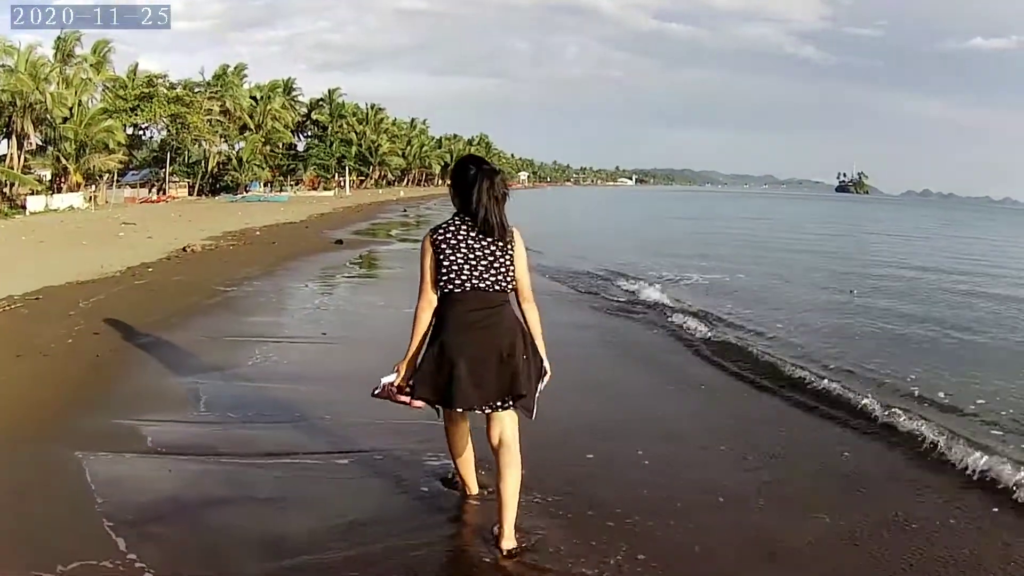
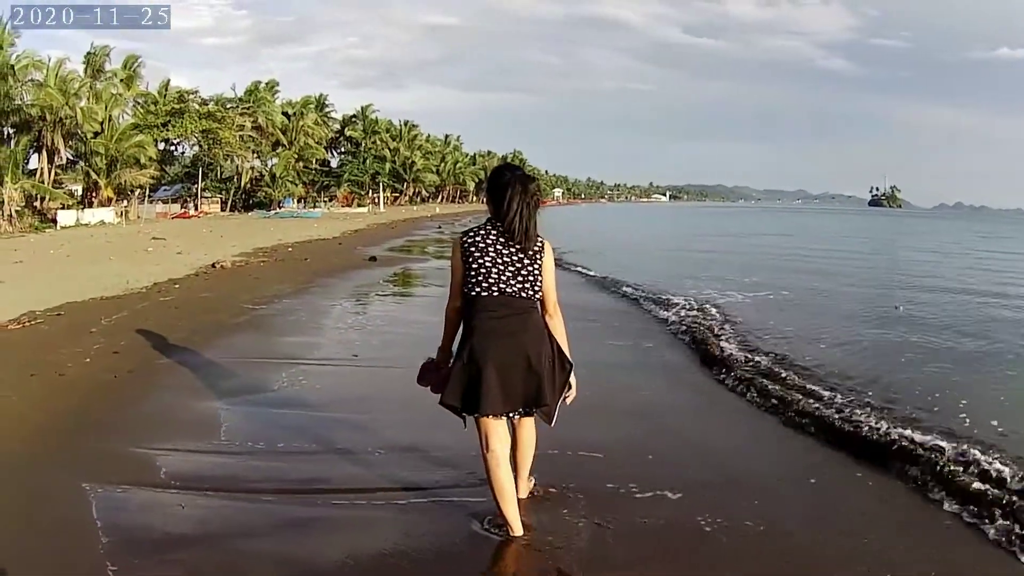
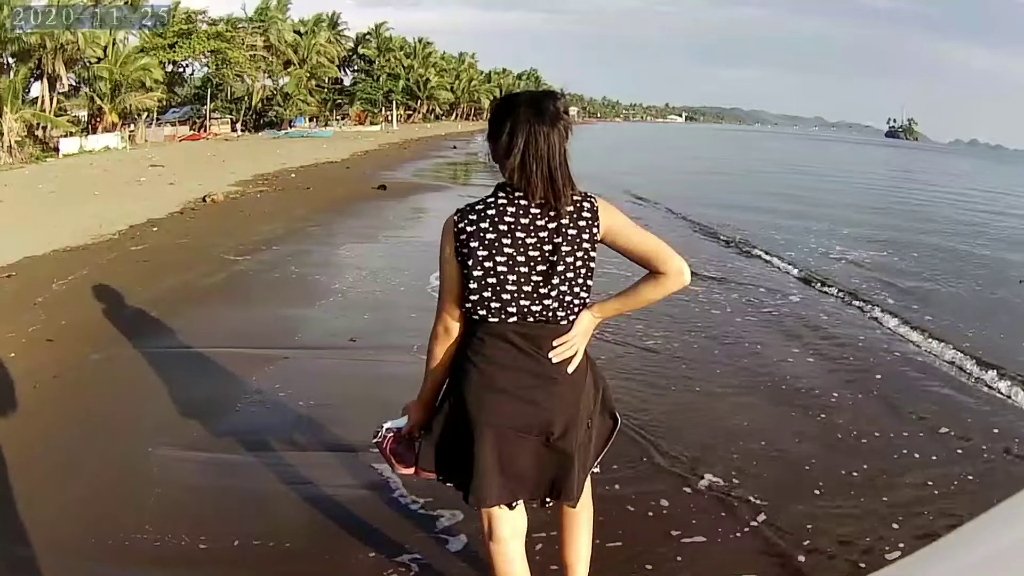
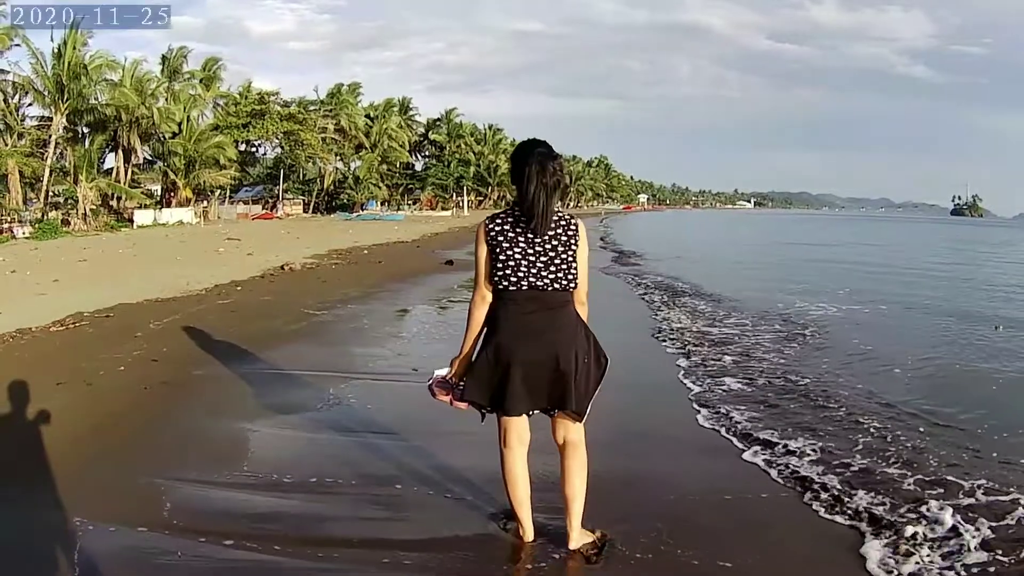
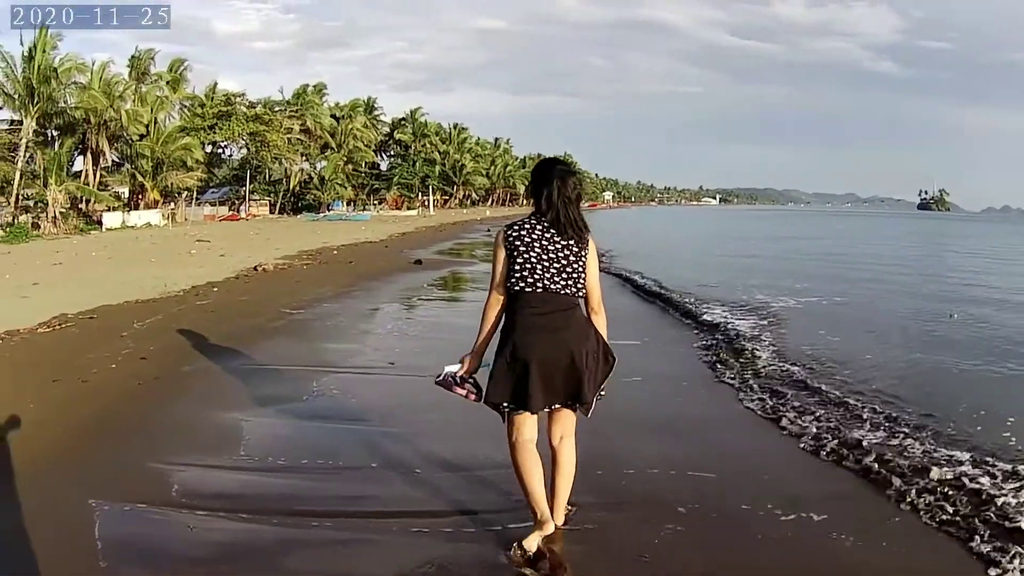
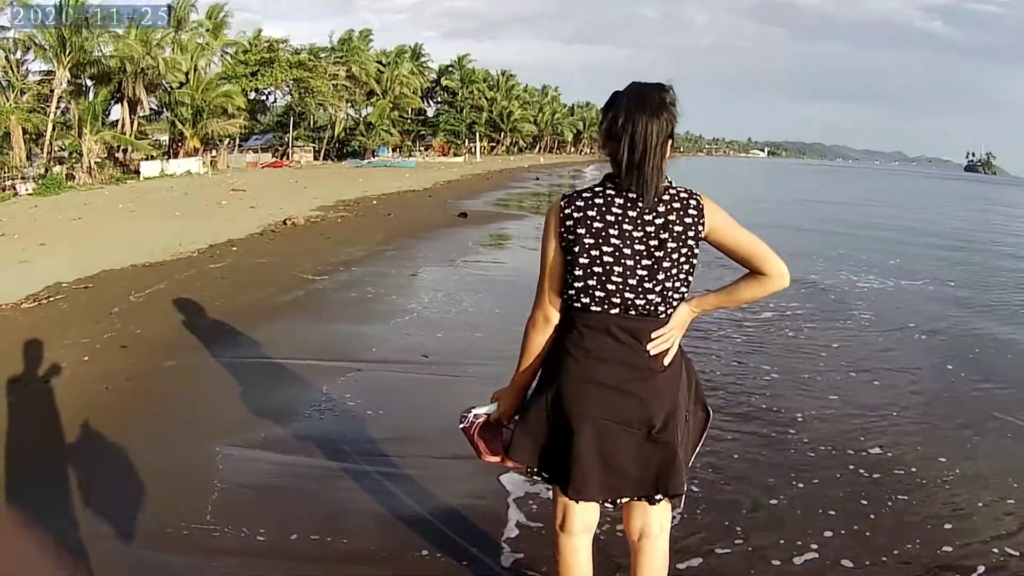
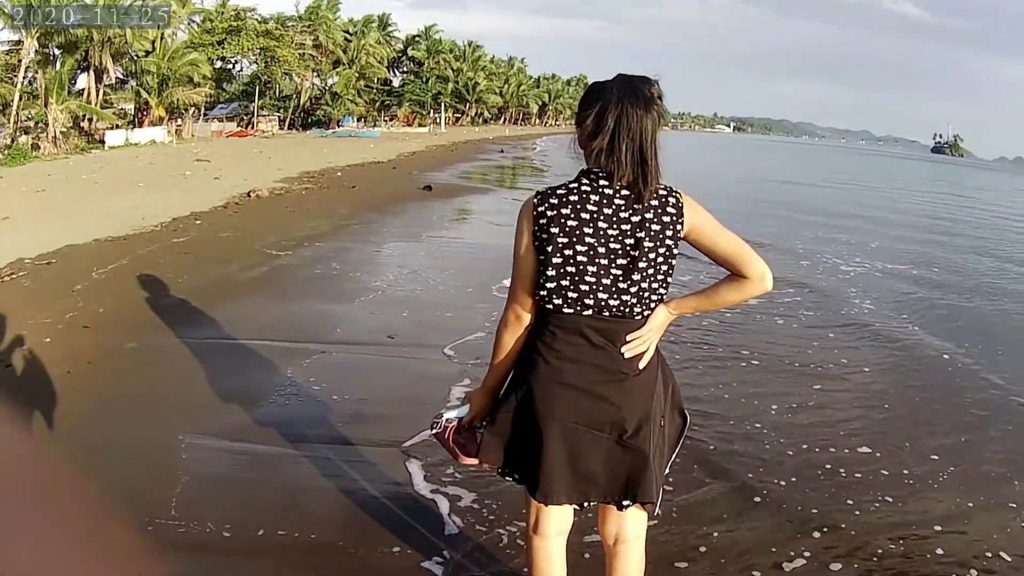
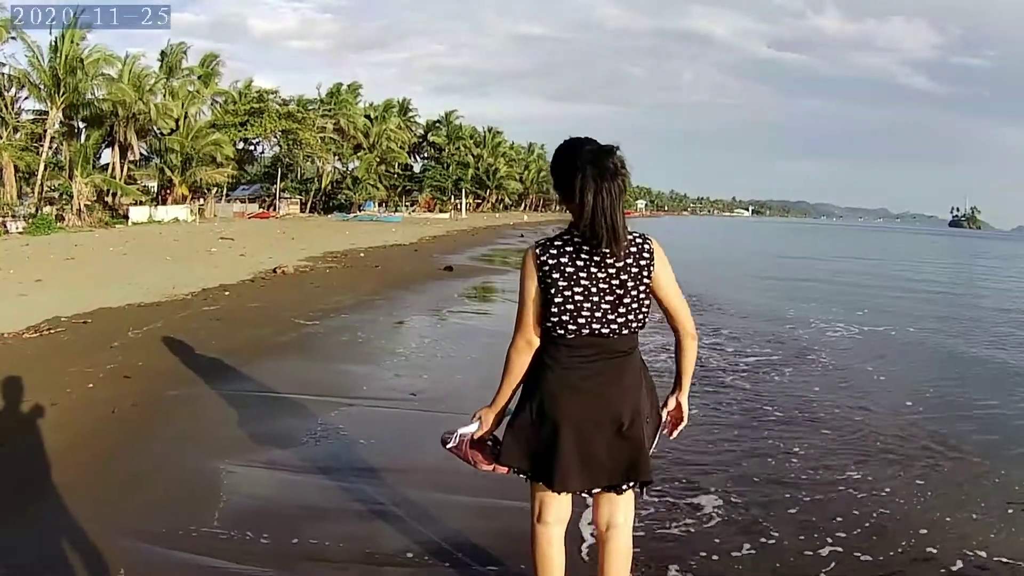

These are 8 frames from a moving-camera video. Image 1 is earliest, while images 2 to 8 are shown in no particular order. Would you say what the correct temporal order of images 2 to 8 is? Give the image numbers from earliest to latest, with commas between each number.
2, 5, 4, 8, 6, 7, 3
